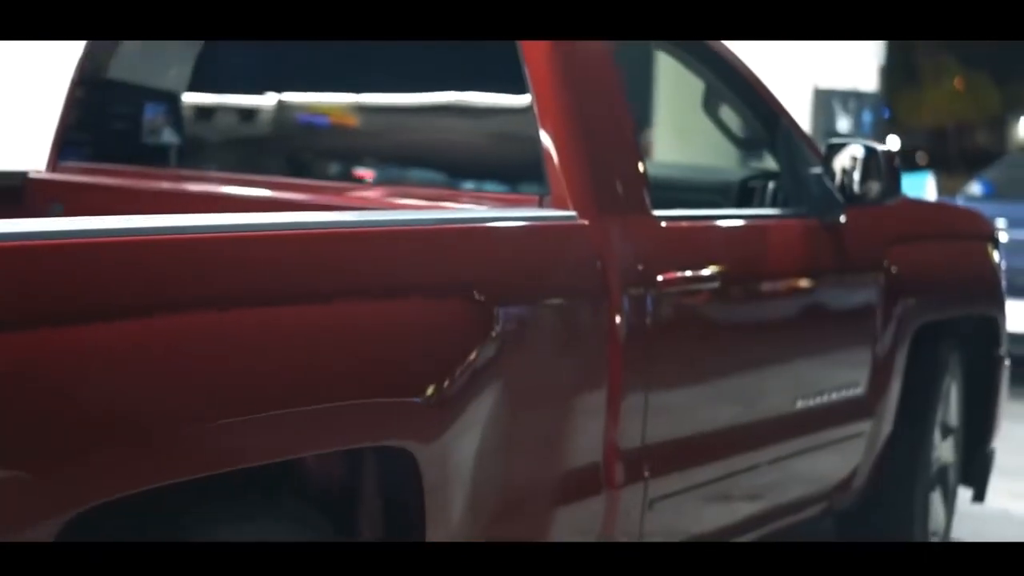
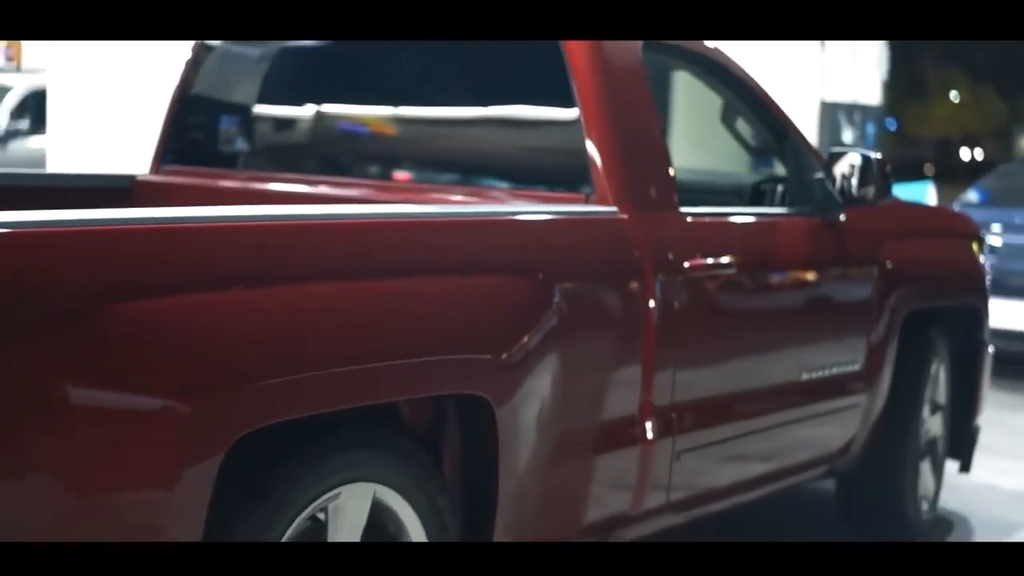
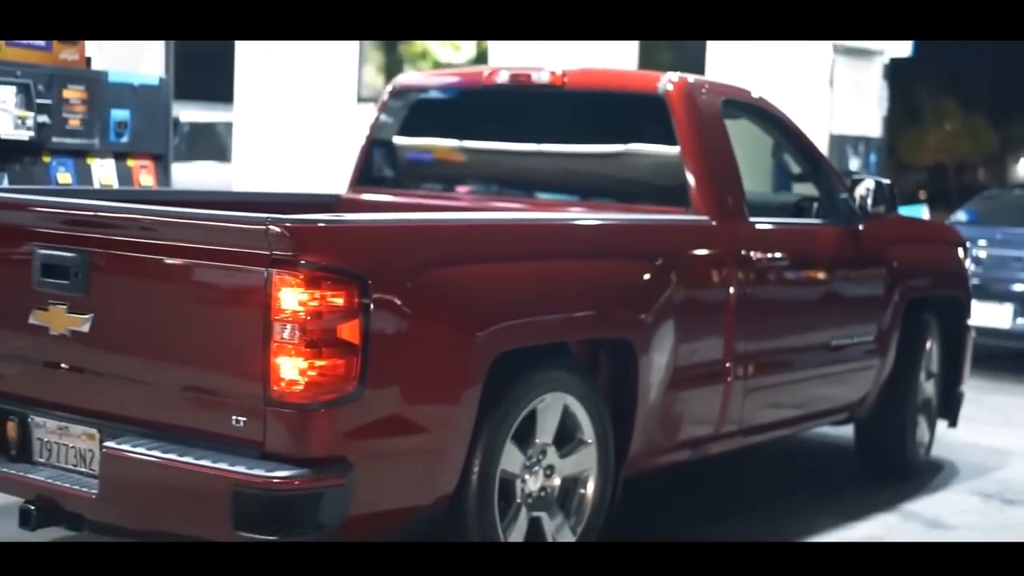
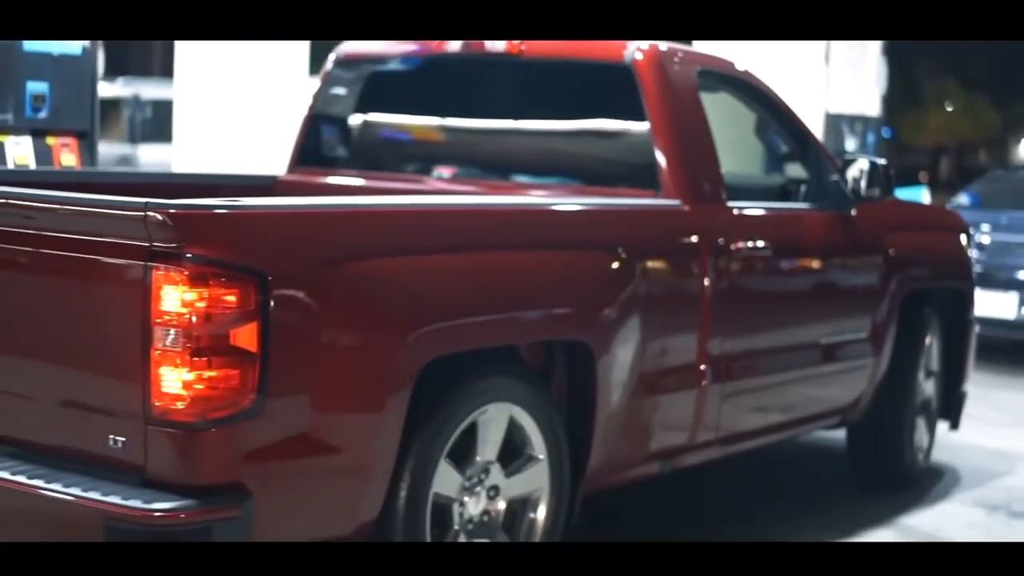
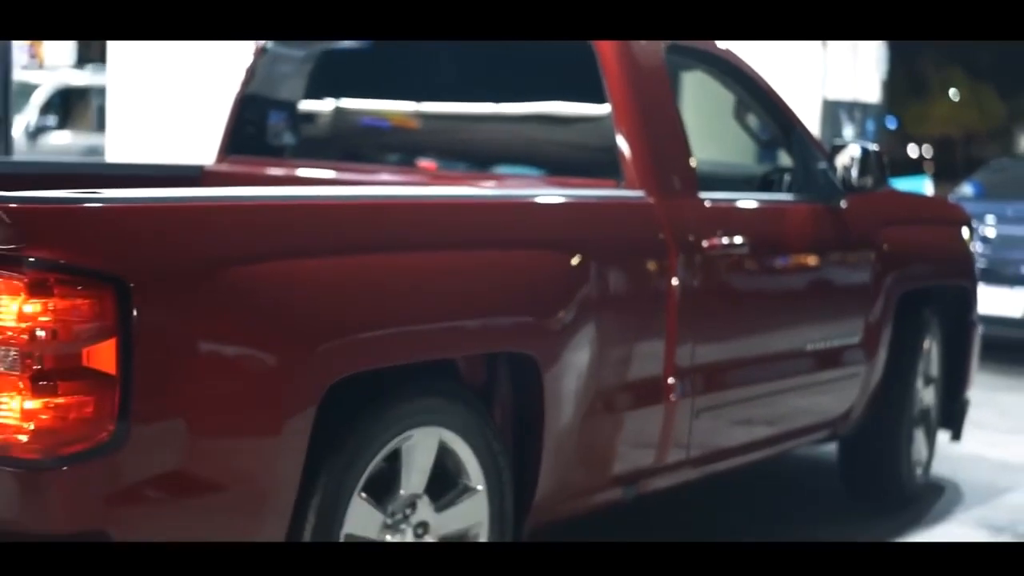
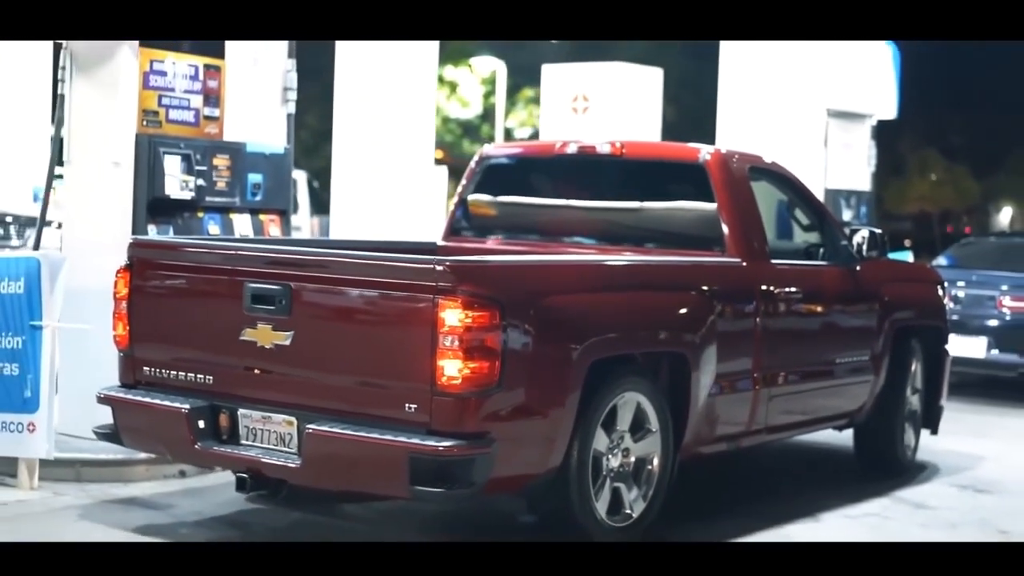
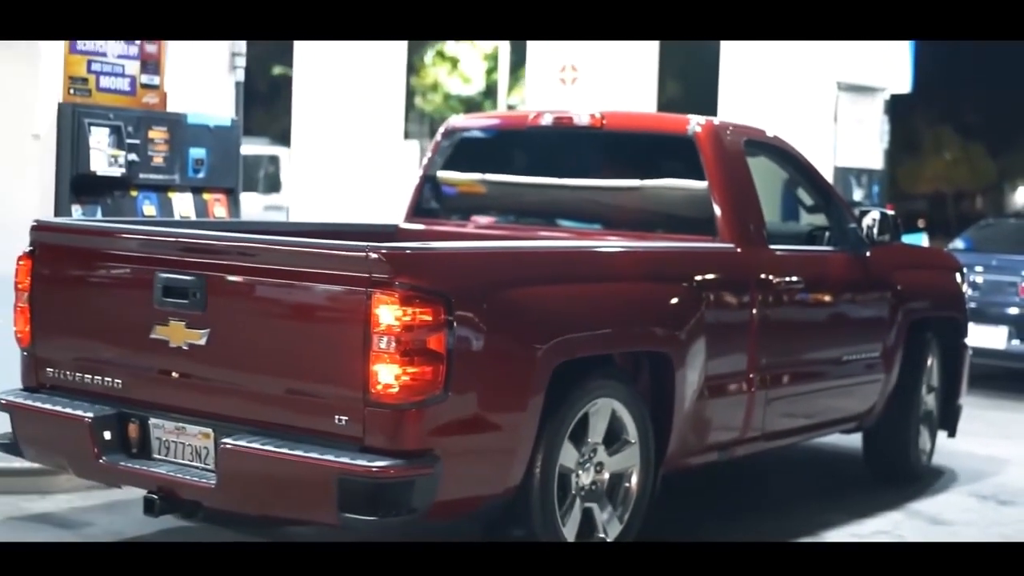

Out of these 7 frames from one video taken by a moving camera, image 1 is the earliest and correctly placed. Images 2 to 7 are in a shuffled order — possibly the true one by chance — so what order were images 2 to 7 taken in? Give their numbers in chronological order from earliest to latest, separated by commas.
2, 5, 4, 3, 7, 6
